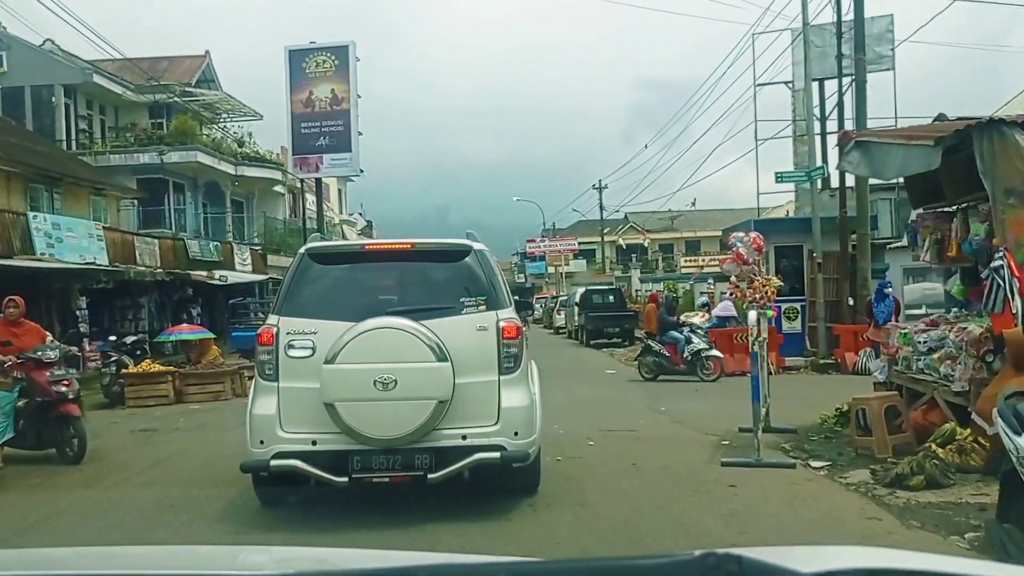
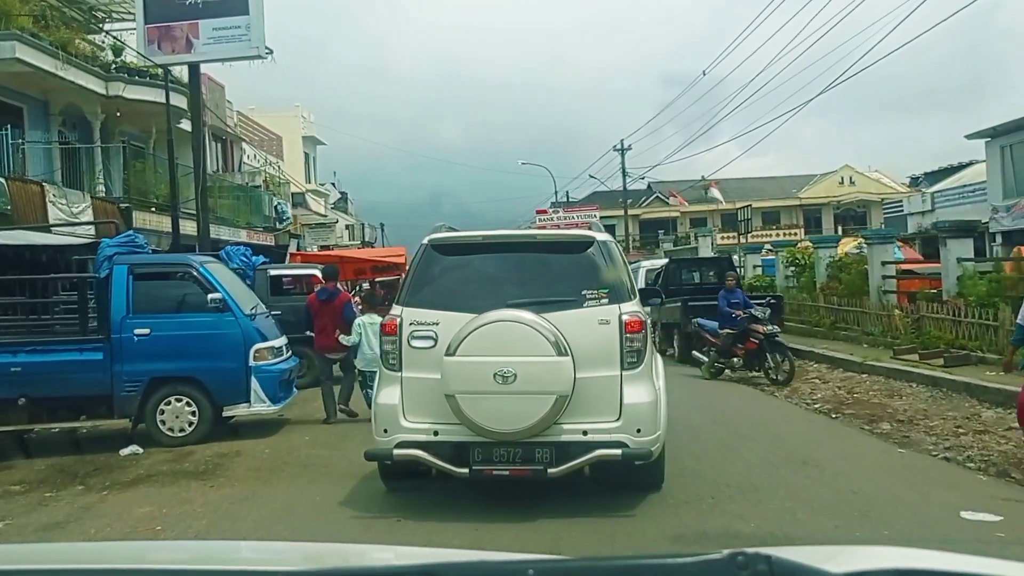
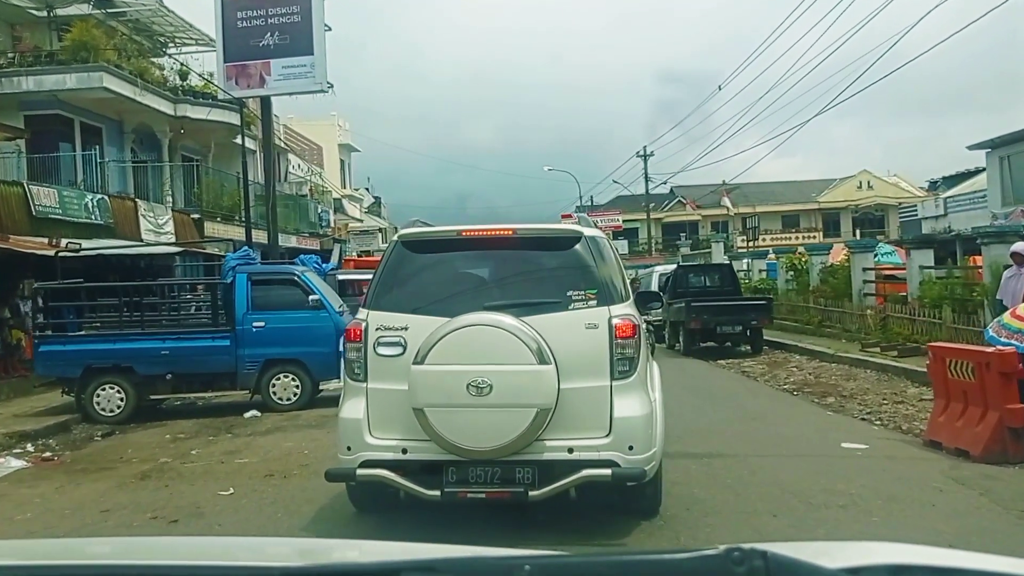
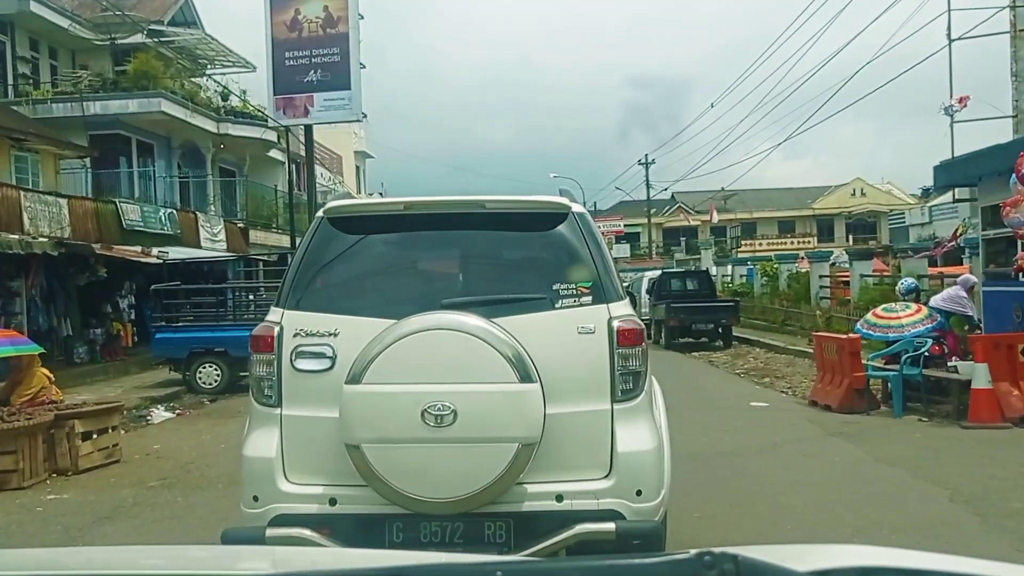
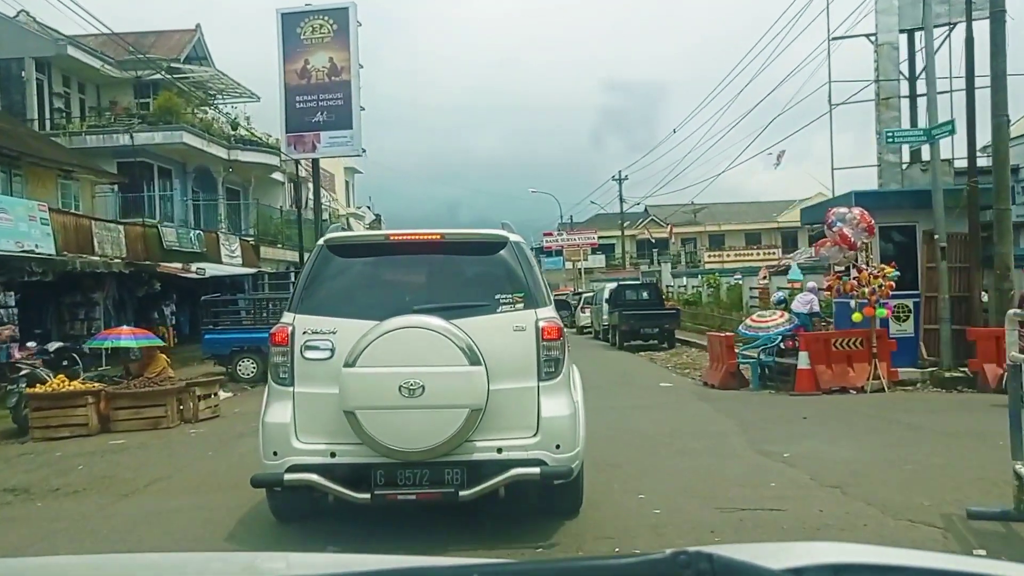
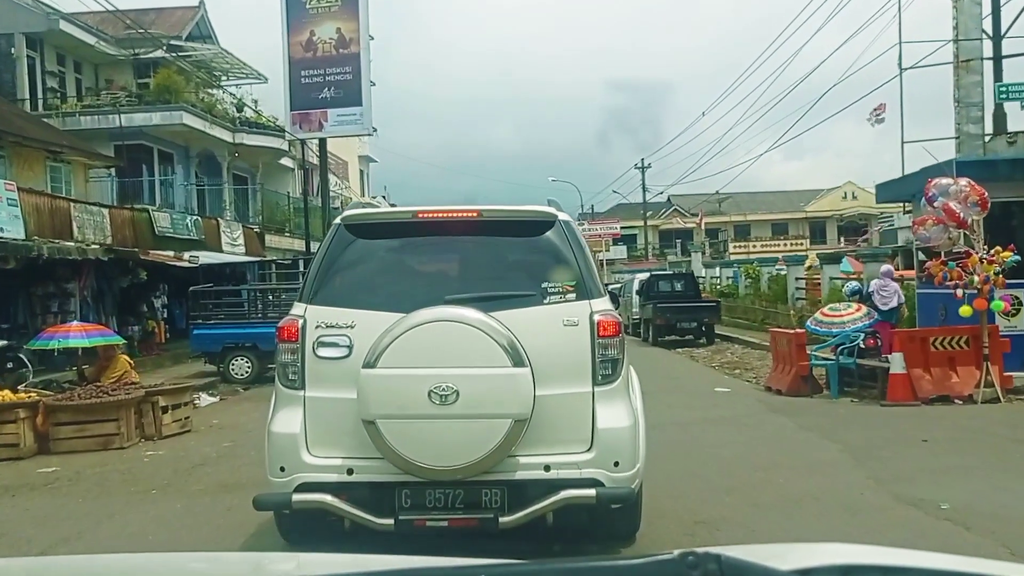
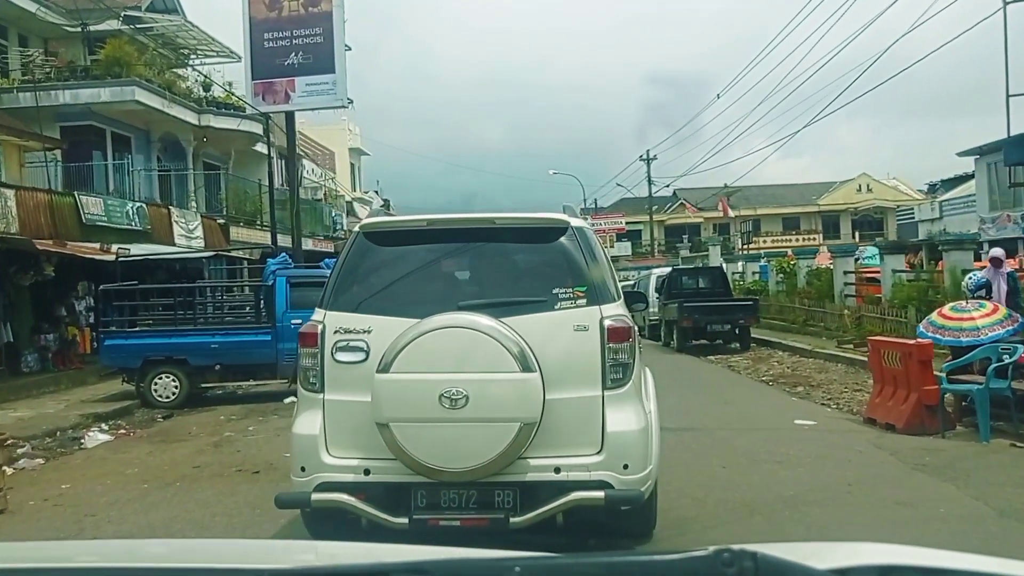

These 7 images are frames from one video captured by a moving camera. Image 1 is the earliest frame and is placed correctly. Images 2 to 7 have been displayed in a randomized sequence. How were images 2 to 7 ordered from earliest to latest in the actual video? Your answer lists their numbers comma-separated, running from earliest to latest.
5, 6, 4, 7, 3, 2
